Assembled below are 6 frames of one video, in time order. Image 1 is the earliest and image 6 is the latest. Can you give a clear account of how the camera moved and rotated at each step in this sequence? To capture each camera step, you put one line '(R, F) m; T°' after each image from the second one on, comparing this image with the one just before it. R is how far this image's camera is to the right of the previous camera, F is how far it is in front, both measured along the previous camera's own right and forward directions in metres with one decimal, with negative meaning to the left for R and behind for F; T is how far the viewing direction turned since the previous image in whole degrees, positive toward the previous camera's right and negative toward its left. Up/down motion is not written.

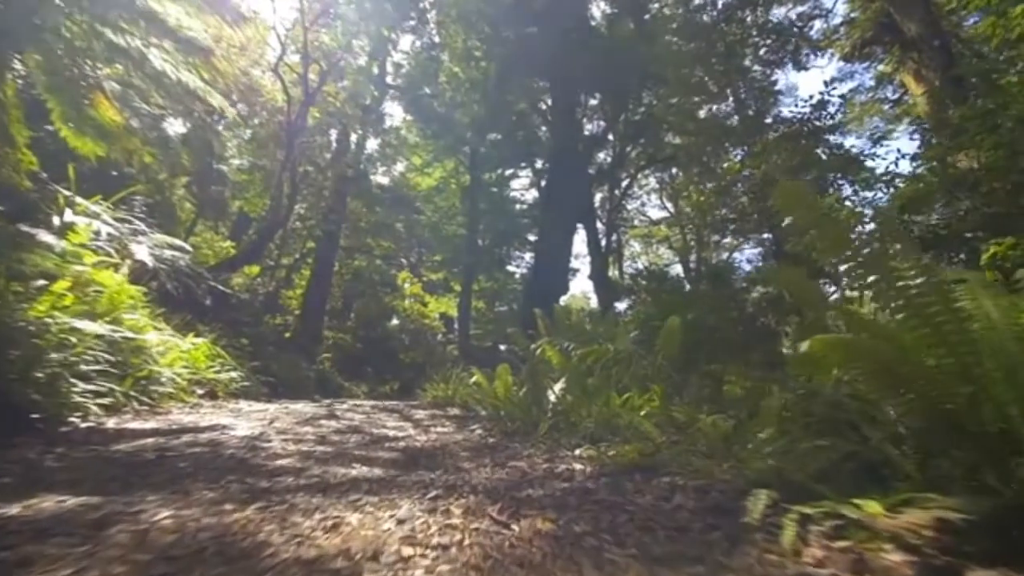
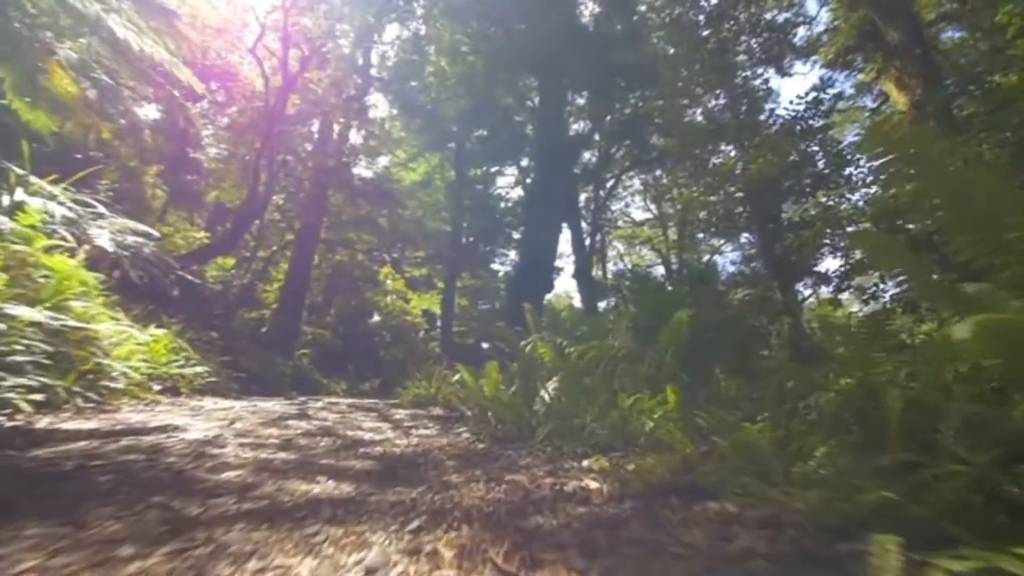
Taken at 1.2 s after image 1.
(-0.1, +0.6) m; +1°
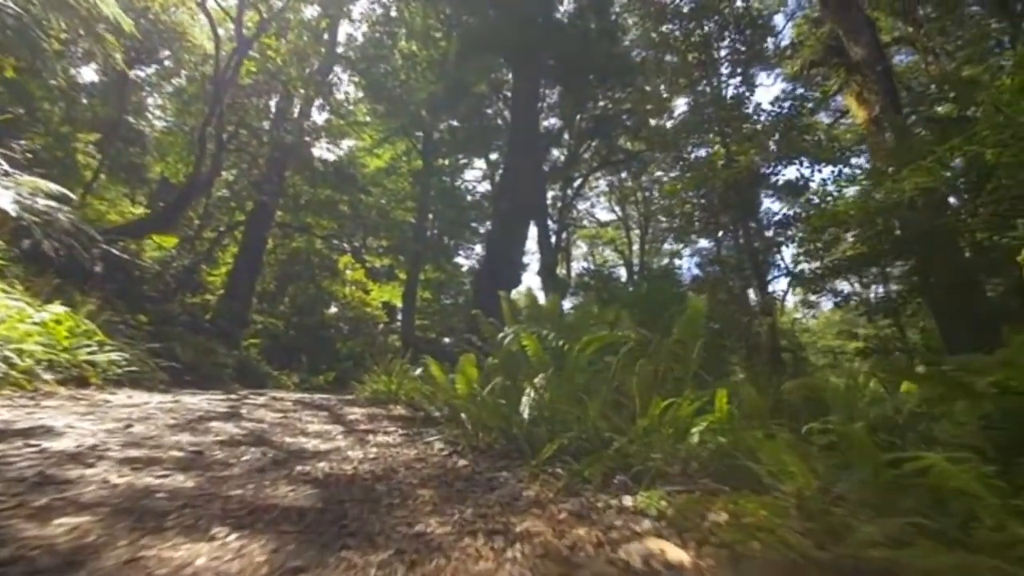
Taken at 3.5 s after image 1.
(-0.1, +1.0) m; +3°
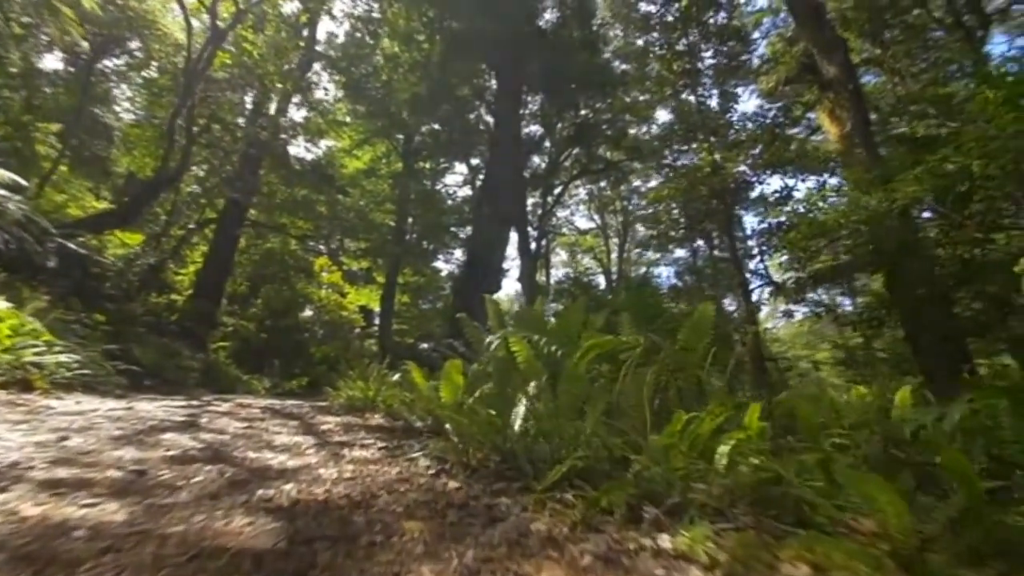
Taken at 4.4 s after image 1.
(-0.1, +0.4) m; +2°
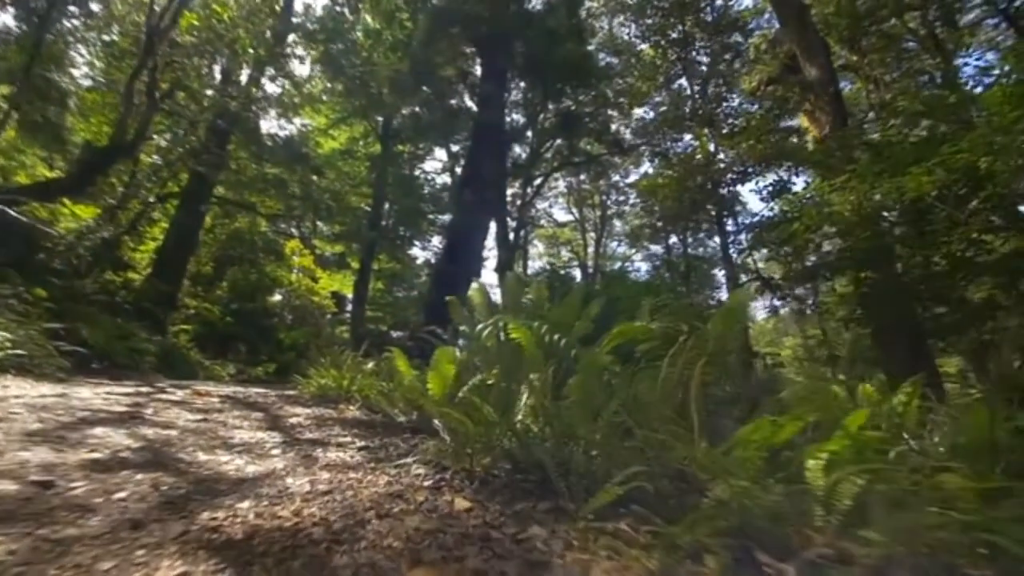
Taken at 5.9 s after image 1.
(-0.1, +0.6) m; +2°
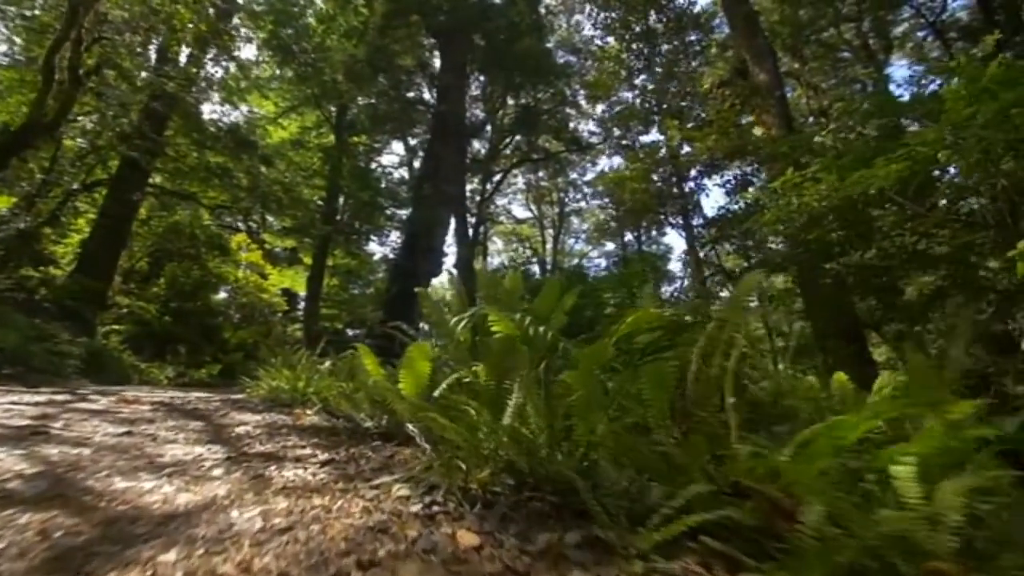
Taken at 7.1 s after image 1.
(-0.1, +0.5) m; +3°
